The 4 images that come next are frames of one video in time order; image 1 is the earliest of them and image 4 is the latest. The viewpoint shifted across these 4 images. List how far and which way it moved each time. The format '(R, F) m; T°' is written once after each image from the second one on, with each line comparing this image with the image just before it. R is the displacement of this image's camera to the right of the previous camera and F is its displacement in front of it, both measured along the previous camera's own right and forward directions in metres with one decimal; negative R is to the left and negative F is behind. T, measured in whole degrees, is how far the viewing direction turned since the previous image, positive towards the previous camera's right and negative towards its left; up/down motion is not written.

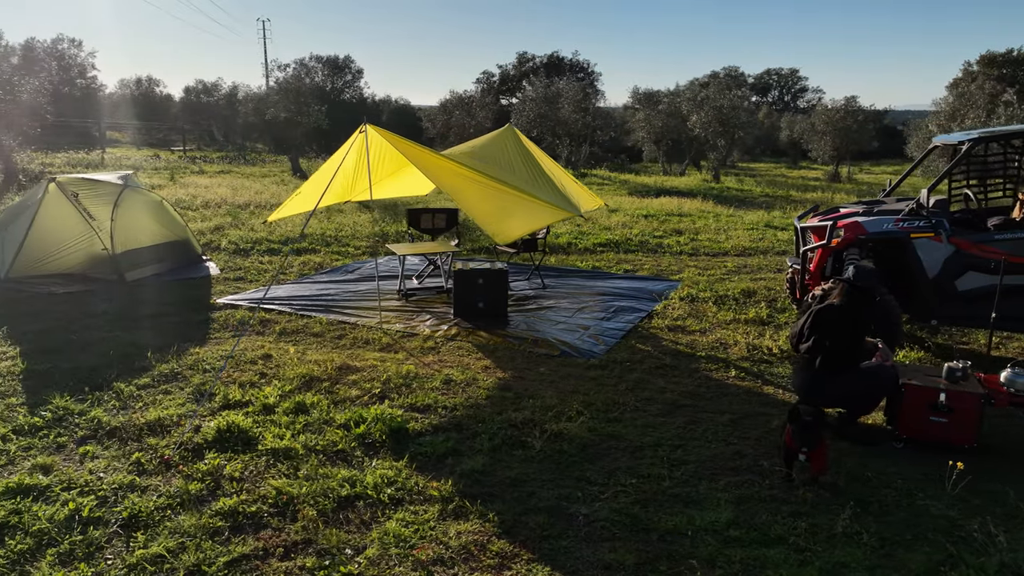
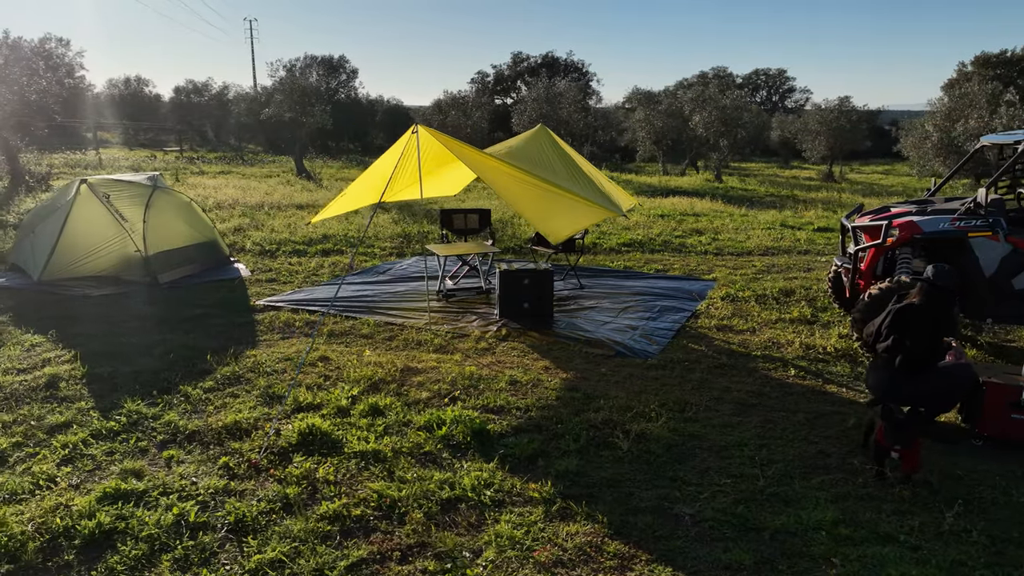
(-0.5, 0.0) m; +1°
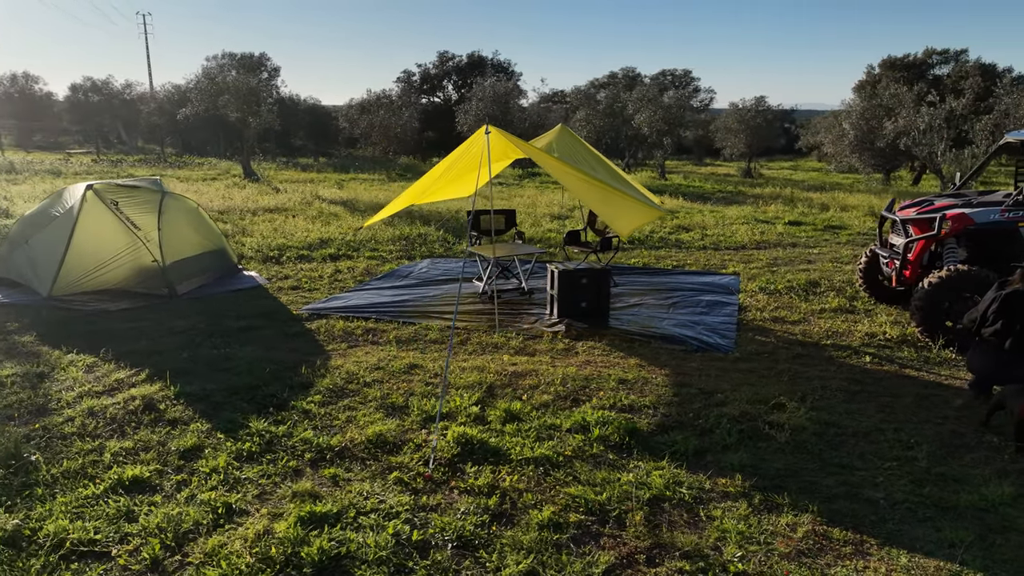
(-1.1, +0.1) m; +7°
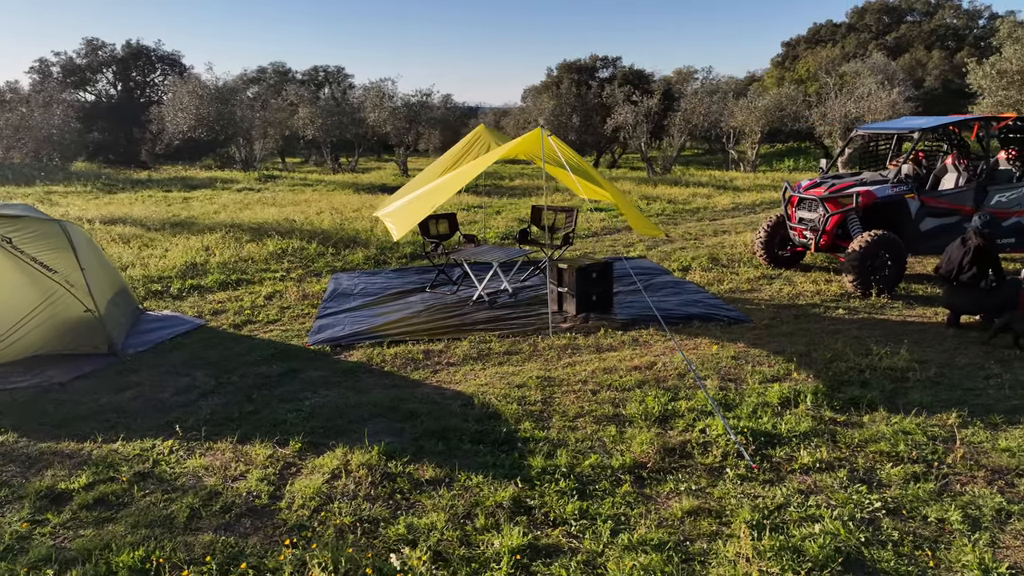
(-2.7, +0.7) m; +27°
